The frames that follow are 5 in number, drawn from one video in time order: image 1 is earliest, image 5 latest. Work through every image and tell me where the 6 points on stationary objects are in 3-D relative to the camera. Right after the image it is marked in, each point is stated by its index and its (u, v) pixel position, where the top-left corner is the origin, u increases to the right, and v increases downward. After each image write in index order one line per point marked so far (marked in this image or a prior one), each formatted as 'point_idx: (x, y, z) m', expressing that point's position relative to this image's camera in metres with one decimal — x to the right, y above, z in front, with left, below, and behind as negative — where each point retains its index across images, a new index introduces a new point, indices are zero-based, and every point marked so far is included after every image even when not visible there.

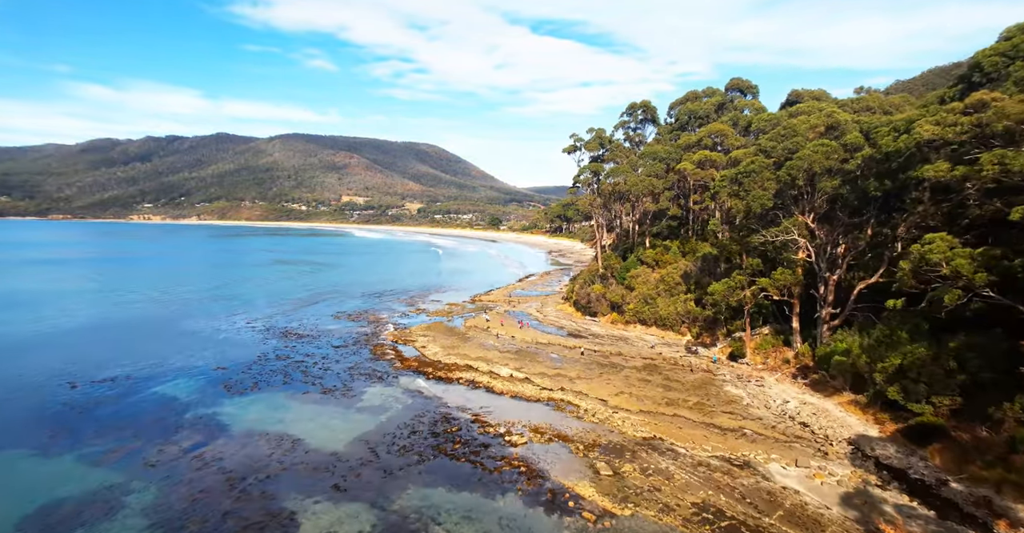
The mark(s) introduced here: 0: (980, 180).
0: (+13.8, +2.5, +15.5) m
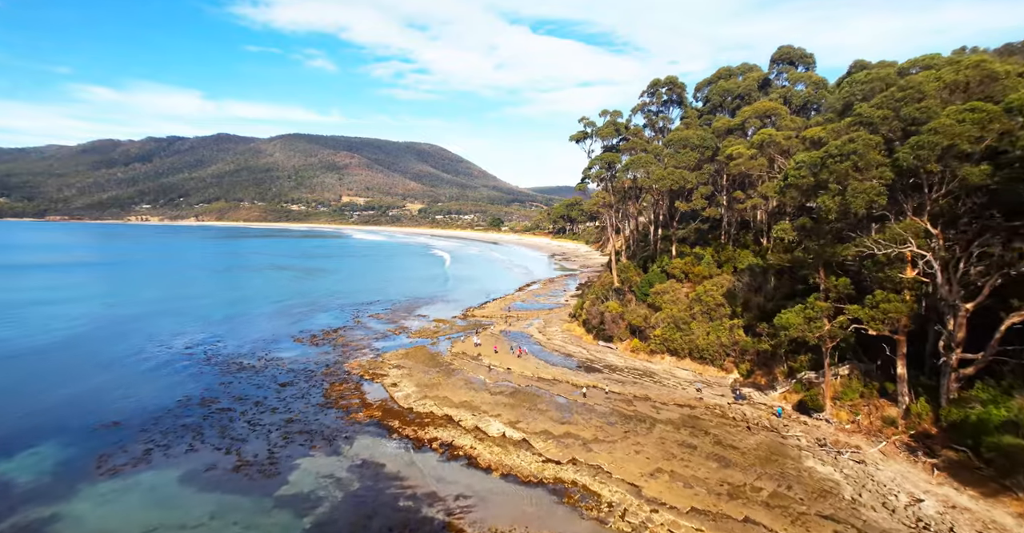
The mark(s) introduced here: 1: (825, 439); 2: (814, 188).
0: (+13.5, +1.8, +7.9) m
1: (+11.3, -6.2, +18.9) m
2: (+11.3, +2.9, +19.6) m
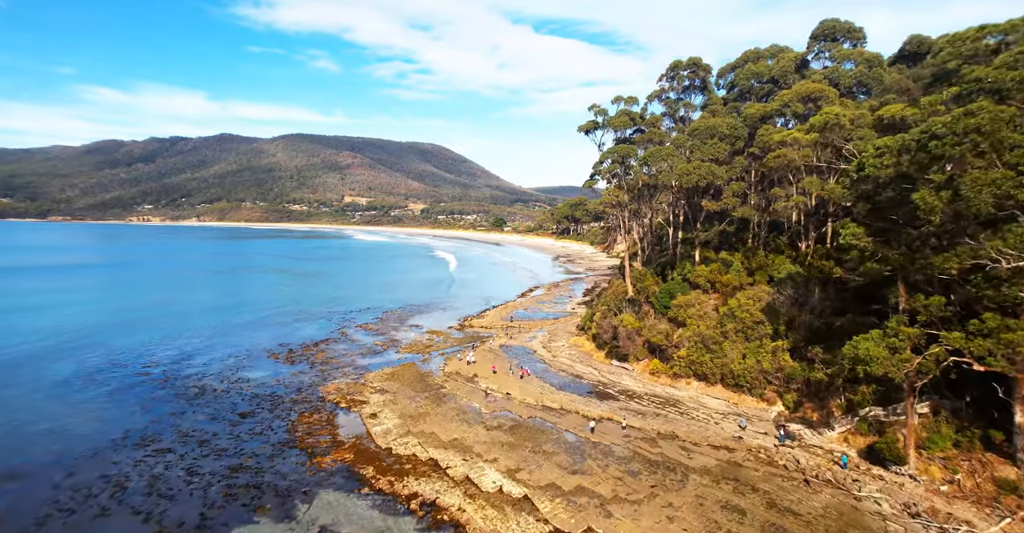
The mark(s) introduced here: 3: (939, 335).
0: (+13.4, +1.3, +3.7) m
1: (+11.2, -6.6, +14.6) m
2: (+11.2, +2.5, +15.4) m
3: (+12.1, -1.9, +14.9) m
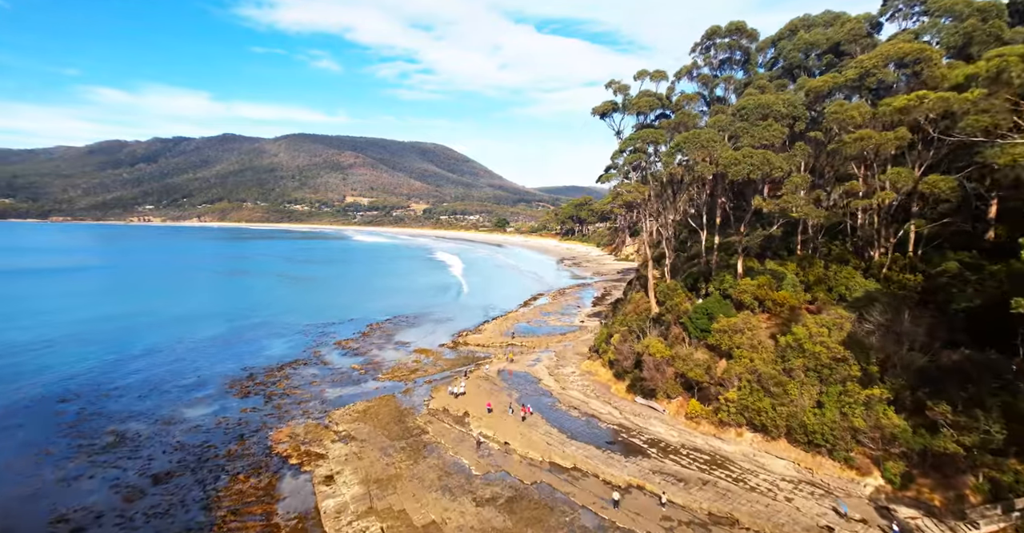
0: (+13.2, +0.7, -2.1) m
1: (+11.1, -7.2, +8.9) m
2: (+11.1, +1.9, +9.6) m
3: (+12.0, -2.5, +9.2) m
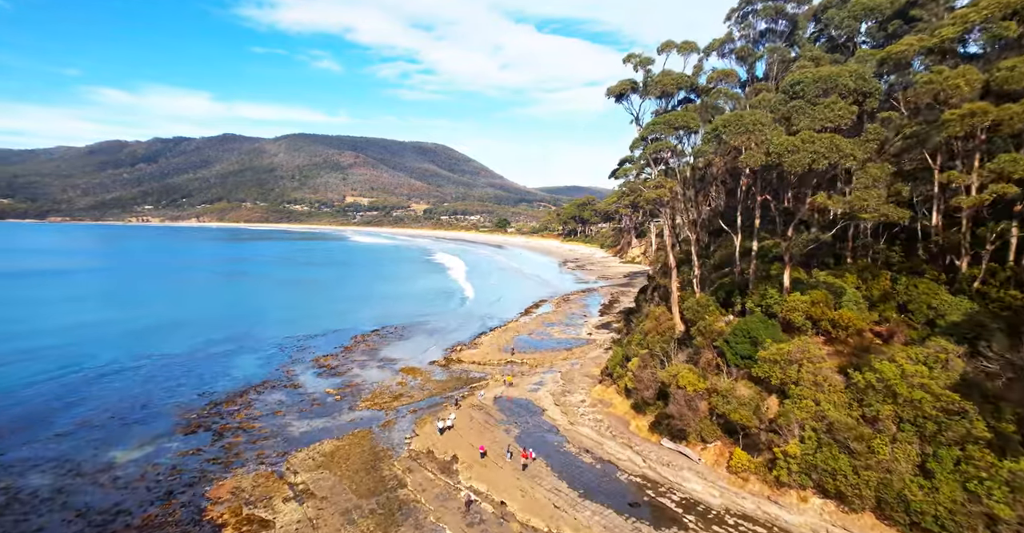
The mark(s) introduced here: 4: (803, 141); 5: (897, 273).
0: (+13.1, +0.3, -6.4) m
1: (+11.0, -7.7, +4.5) m
2: (+11.0, +1.4, +5.3) m
3: (+11.9, -2.9, +4.8) m
4: (+9.1, +4.0, +17.0) m
5: (+14.0, -0.1, +19.0) m
